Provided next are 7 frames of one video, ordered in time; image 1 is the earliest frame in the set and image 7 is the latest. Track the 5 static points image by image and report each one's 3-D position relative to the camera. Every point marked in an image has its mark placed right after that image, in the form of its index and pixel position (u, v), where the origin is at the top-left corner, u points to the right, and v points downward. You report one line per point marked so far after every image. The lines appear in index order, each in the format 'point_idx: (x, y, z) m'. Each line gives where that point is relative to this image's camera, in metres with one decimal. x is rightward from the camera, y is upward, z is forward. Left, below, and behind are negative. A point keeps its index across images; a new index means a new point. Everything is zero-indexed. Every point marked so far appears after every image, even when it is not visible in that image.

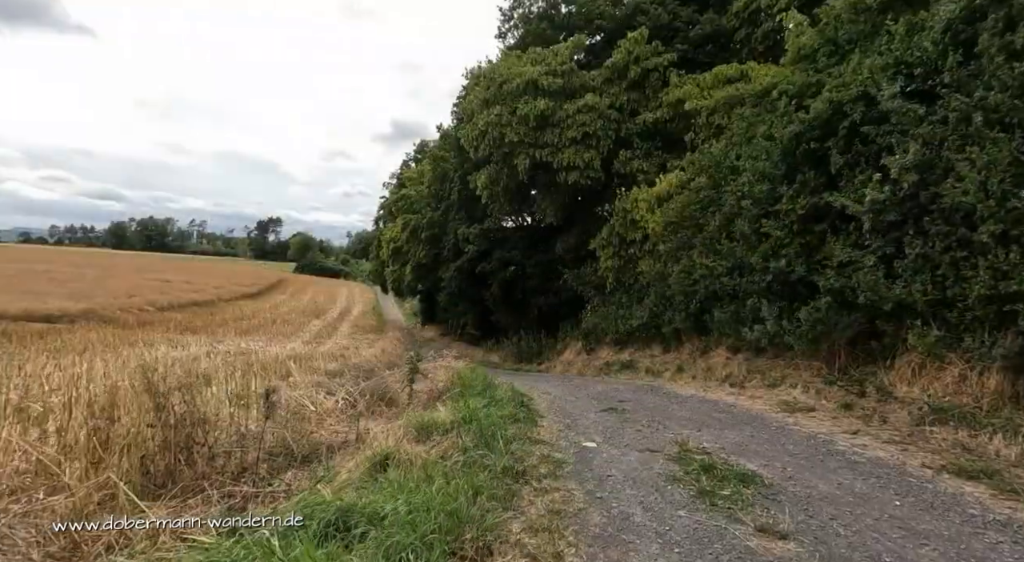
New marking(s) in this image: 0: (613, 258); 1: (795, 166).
0: (+2.7, +0.6, +18.7) m
1: (+4.3, +1.7, +10.4) m
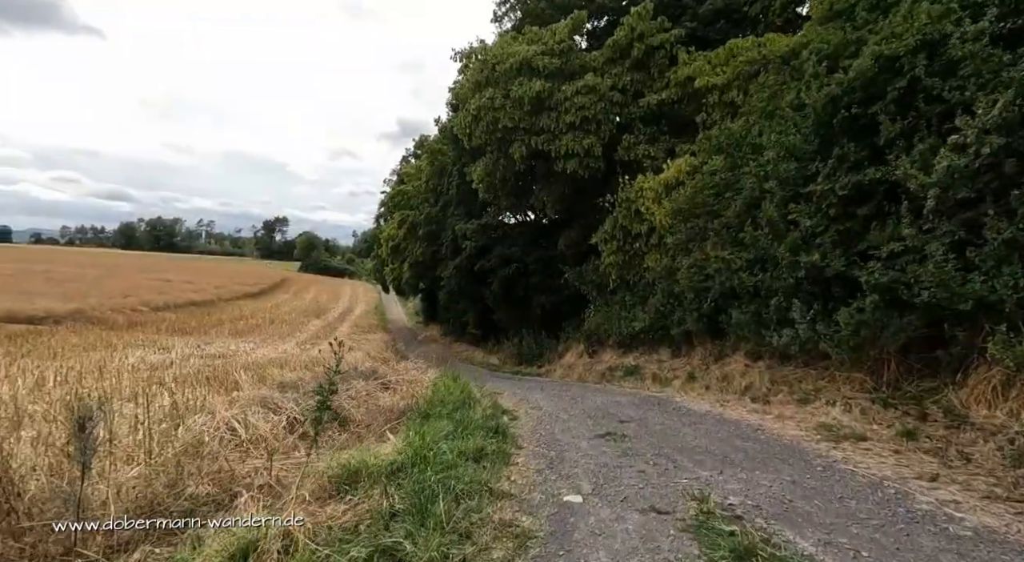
0: (+2.6, +0.7, +17.0) m
1: (+4.0, +1.8, +8.7) m
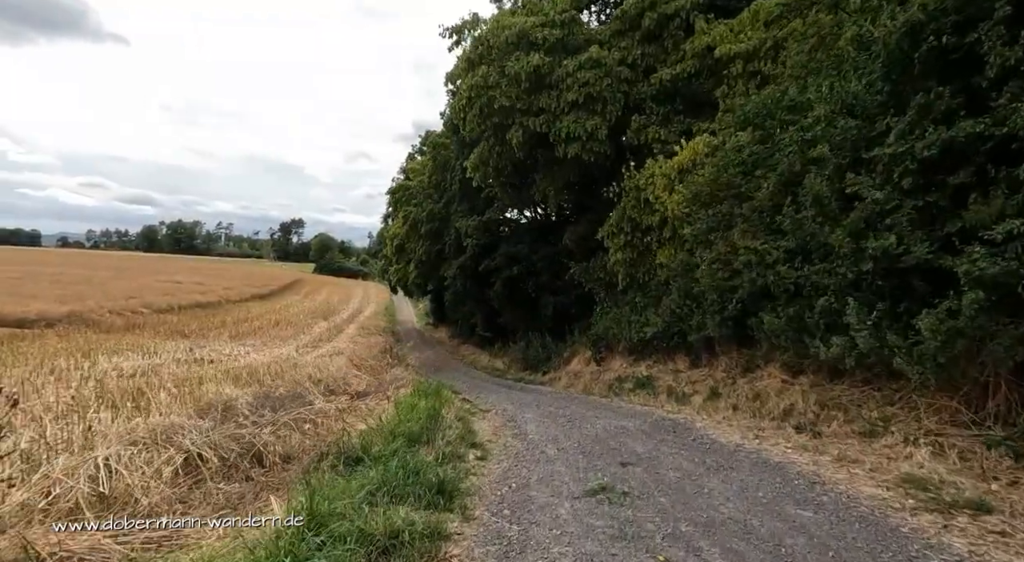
0: (+2.4, +0.7, +14.9) m
1: (+3.7, +1.8, +6.5) m
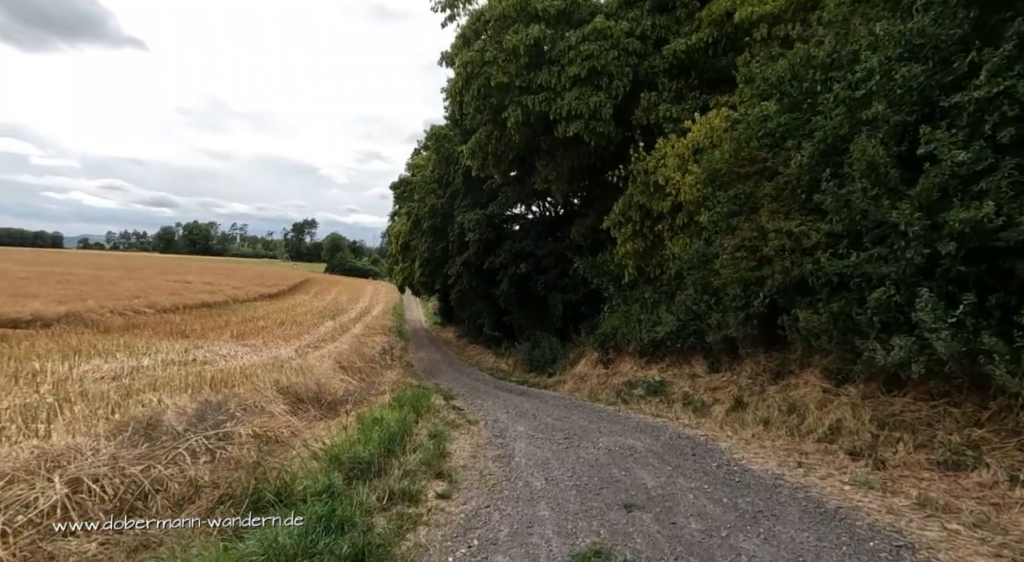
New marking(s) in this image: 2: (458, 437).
0: (+2.4, +0.8, +13.3) m
1: (+3.5, +2.0, +5.0) m
2: (-0.6, -1.9, +8.2) m
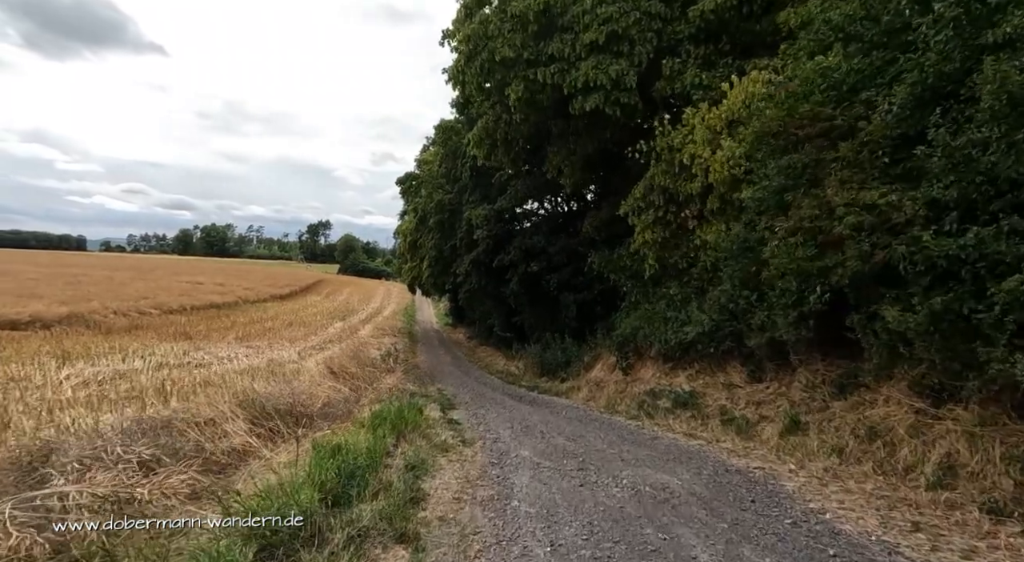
0: (+2.5, +0.9, +11.6) m
1: (+3.4, +2.1, +3.2) m
2: (-0.6, -1.8, +6.6) m
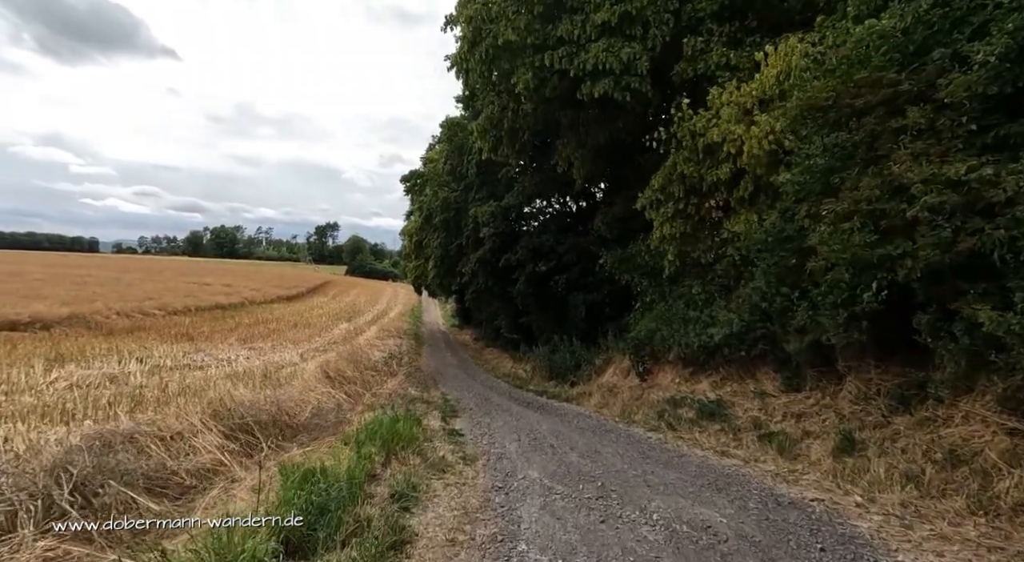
0: (+2.6, +1.0, +10.6) m
1: (+3.4, +2.1, +2.2) m
2: (-0.6, -1.7, +5.6) m
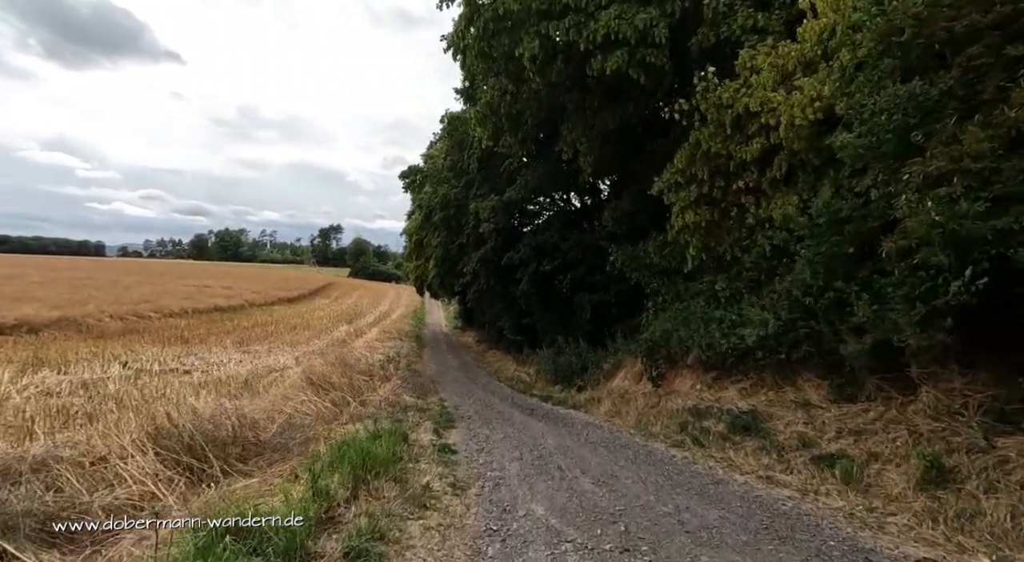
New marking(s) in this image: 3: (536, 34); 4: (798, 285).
0: (+2.6, +1.0, +9.3) m
1: (+3.4, +2.2, +0.9) m
2: (-0.6, -1.6, +4.3) m
3: (+0.4, +4.2, +11.6) m
4: (+3.0, 0.0, +7.3) m
